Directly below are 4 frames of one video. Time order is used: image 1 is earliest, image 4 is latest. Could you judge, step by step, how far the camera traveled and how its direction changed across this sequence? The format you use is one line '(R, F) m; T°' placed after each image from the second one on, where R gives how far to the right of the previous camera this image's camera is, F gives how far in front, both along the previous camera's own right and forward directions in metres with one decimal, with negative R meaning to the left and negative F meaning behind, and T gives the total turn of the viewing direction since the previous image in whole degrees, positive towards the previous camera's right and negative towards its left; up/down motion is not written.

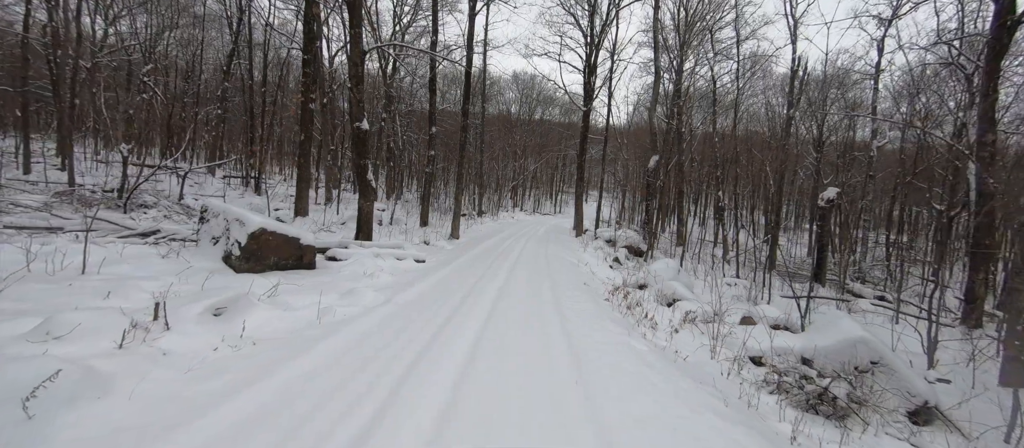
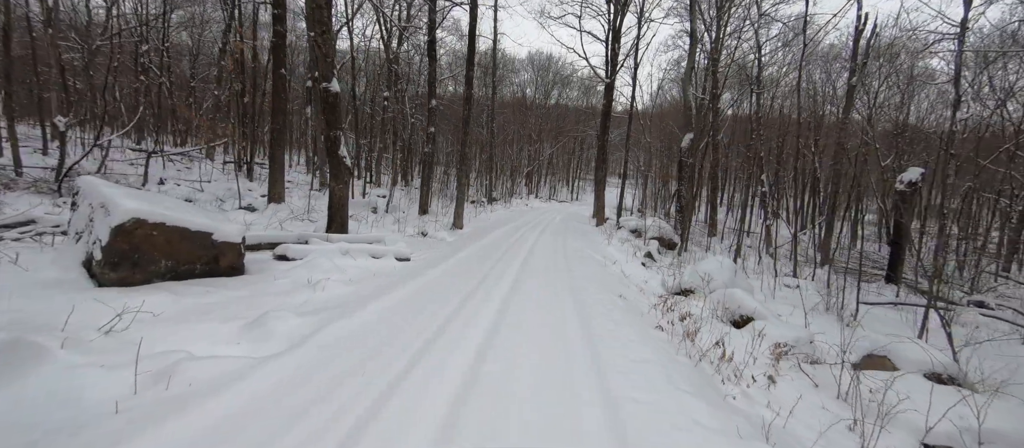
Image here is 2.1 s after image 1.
(+0.1, +1.9) m; -2°
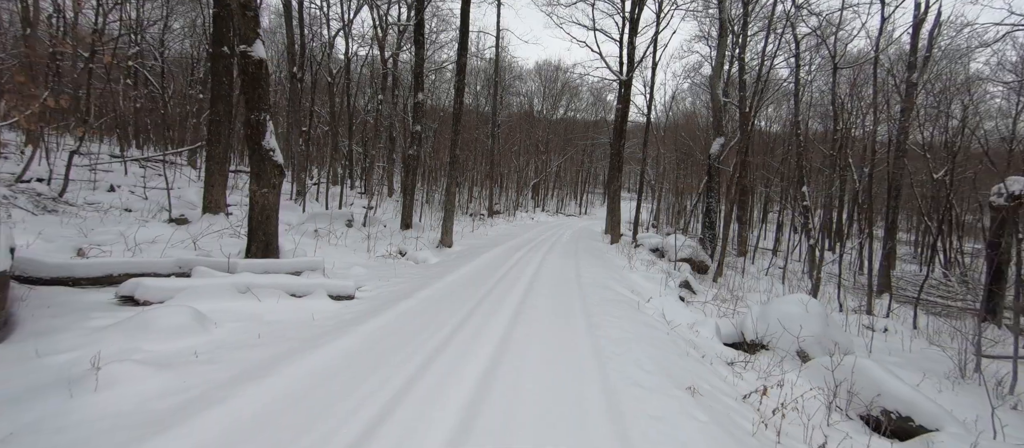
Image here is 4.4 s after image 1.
(+0.2, +2.1) m; -1°
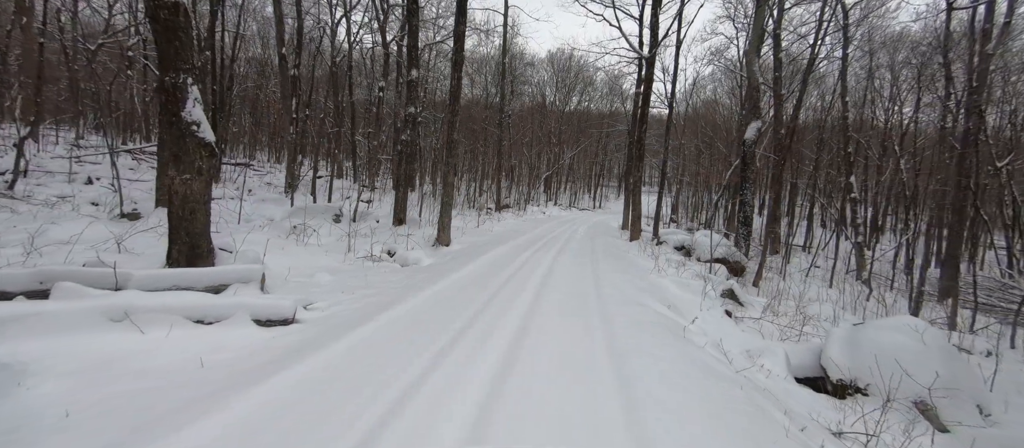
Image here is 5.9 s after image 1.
(+0.1, +1.3) m; -2°
